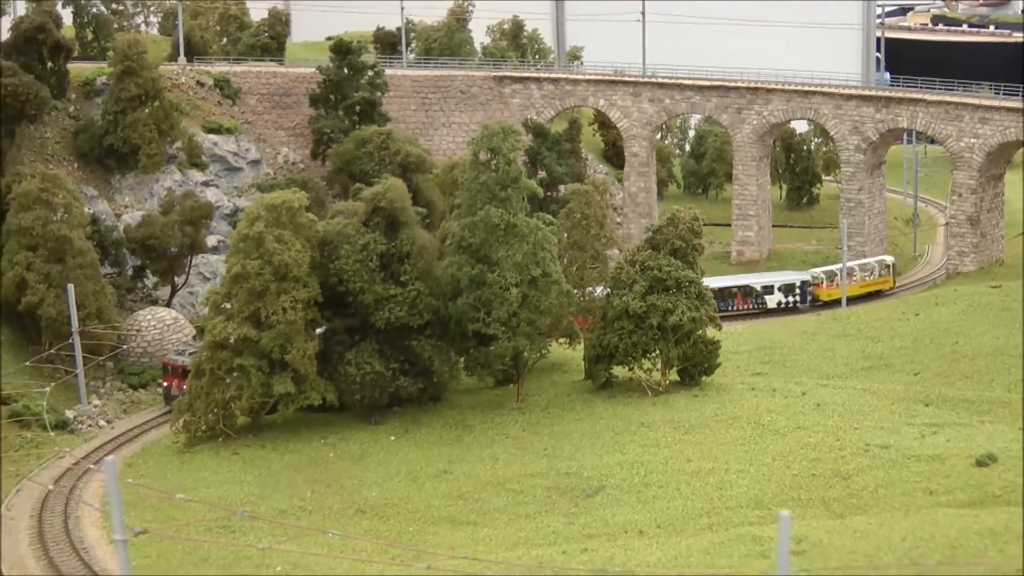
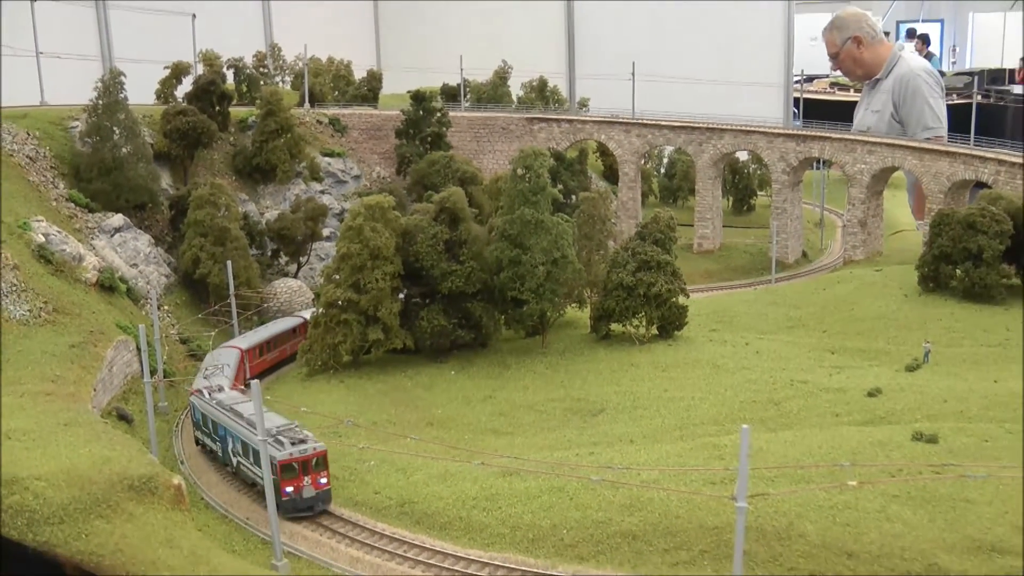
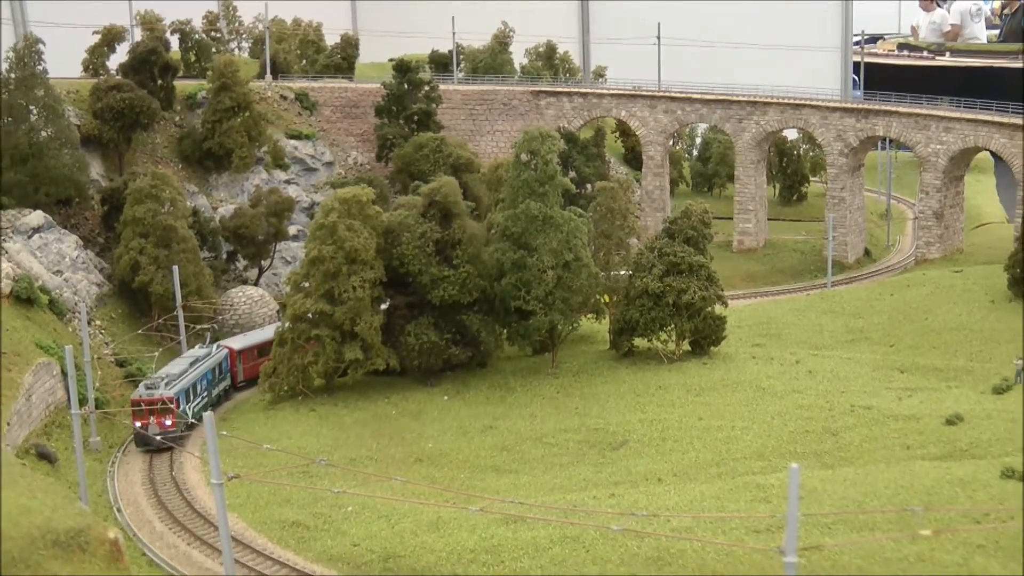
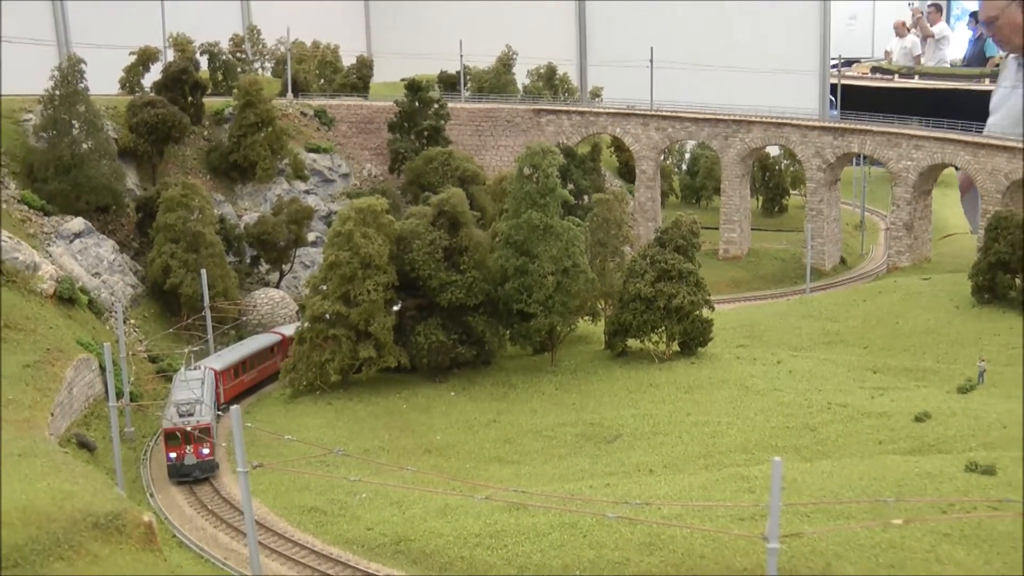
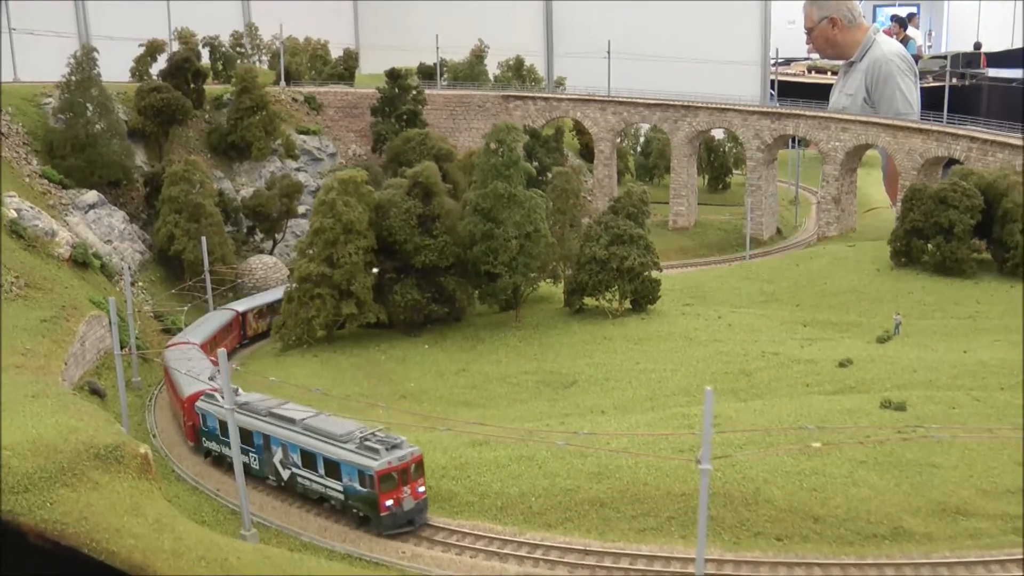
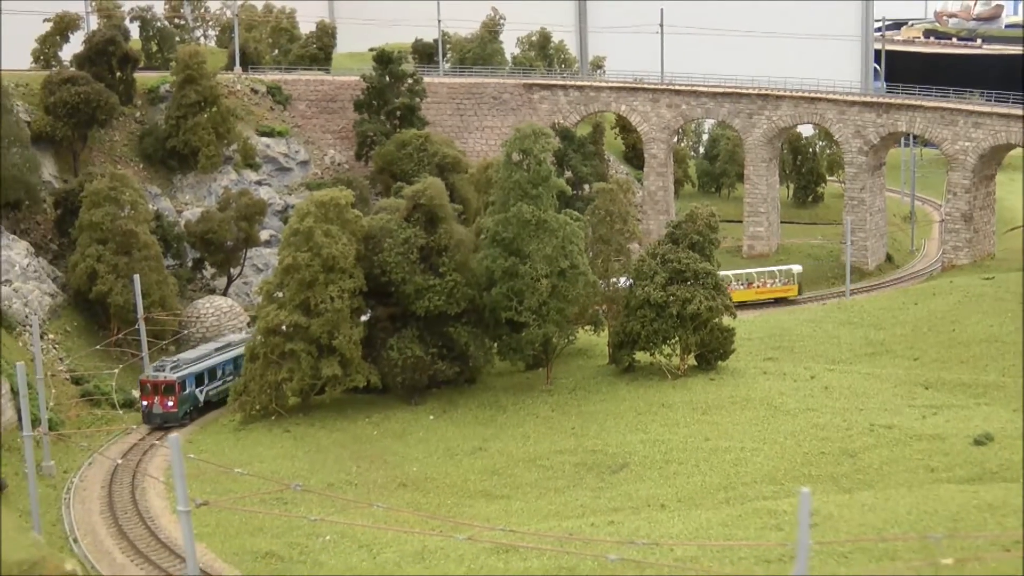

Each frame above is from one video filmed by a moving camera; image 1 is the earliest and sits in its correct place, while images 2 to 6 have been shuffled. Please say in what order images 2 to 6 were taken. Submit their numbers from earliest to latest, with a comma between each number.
6, 3, 4, 2, 5
